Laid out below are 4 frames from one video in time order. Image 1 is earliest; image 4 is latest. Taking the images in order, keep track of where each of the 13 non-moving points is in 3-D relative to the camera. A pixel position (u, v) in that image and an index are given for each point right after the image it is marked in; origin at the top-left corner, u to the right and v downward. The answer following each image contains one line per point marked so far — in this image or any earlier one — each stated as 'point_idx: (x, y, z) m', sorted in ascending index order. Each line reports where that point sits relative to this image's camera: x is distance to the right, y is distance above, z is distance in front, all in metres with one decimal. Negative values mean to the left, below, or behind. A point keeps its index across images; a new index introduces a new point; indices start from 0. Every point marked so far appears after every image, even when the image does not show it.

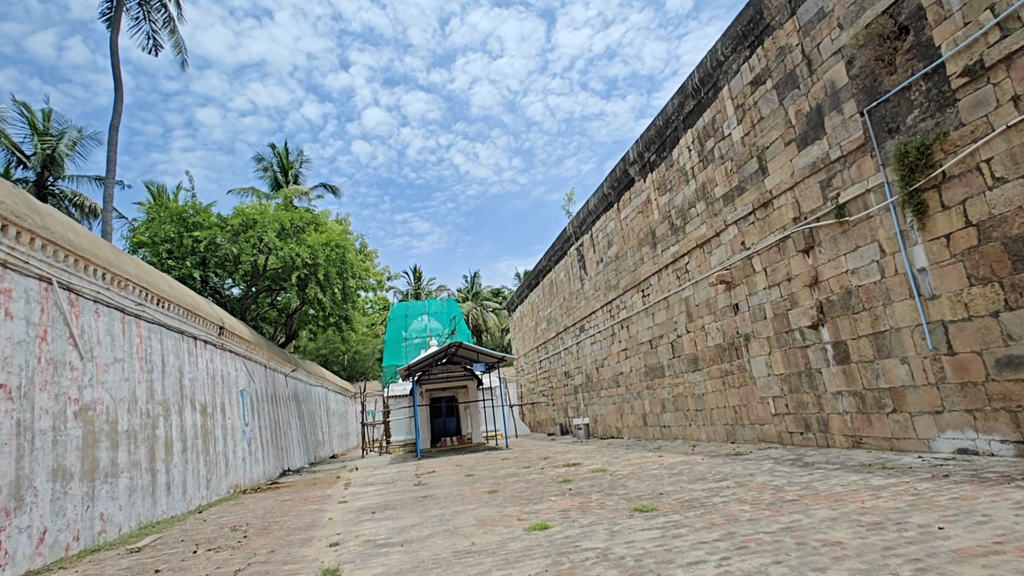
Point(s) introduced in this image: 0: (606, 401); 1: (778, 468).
0: (+2.4, -2.9, +13.2) m
1: (+2.7, -1.8, +5.2) m
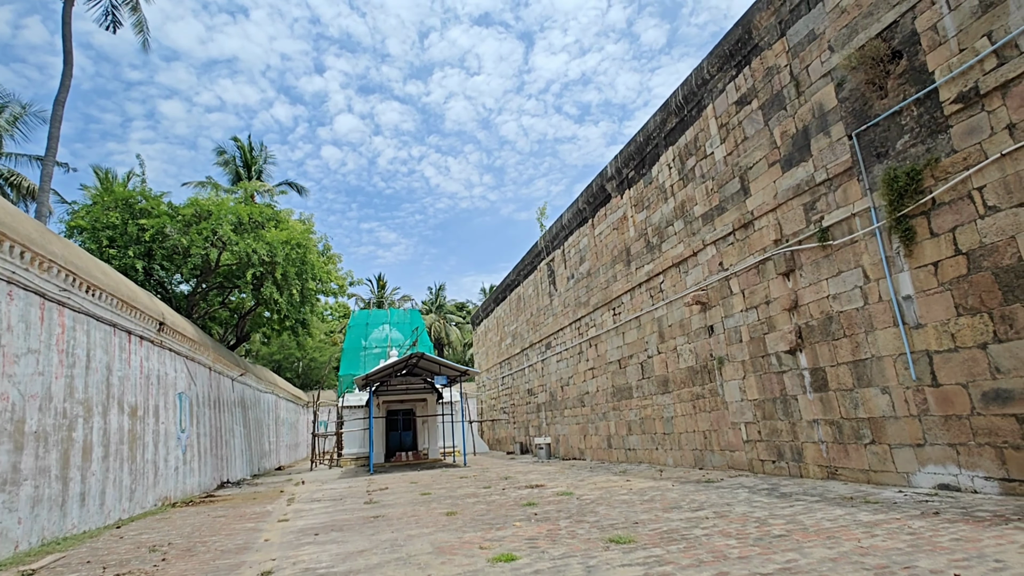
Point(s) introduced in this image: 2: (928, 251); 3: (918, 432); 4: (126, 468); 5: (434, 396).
0: (+1.4, -3.3, +12.9) m
1: (+2.3, -2.0, +5.0) m
2: (+3.7, +0.3, +4.7) m
3: (+3.7, -1.3, +4.8) m
4: (-5.4, -2.5, +7.3) m
5: (-2.5, -3.4, +16.7) m
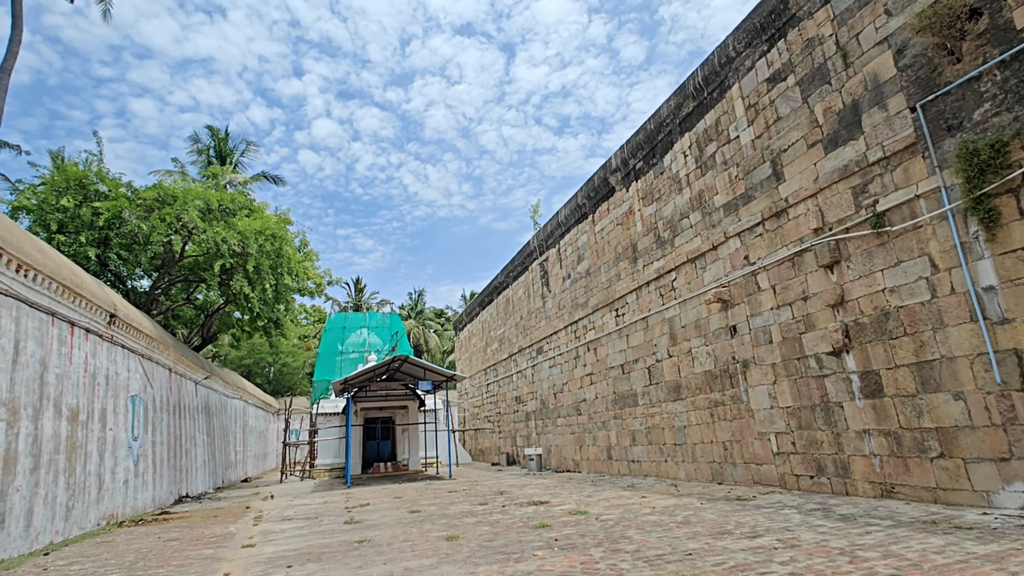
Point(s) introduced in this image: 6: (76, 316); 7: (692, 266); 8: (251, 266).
0: (+1.2, -3.3, +12.1) m
1: (+2.5, -1.9, +4.2) m
2: (+3.9, +0.4, +4.0) m
3: (+3.9, -1.2, +4.1) m
4: (-5.4, -2.3, +6.2) m
5: (-2.9, -3.5, +15.7) m
6: (-5.7, -0.4, +6.8) m
7: (+2.7, +0.3, +7.9) m
8: (-5.6, +0.5, +11.2) m
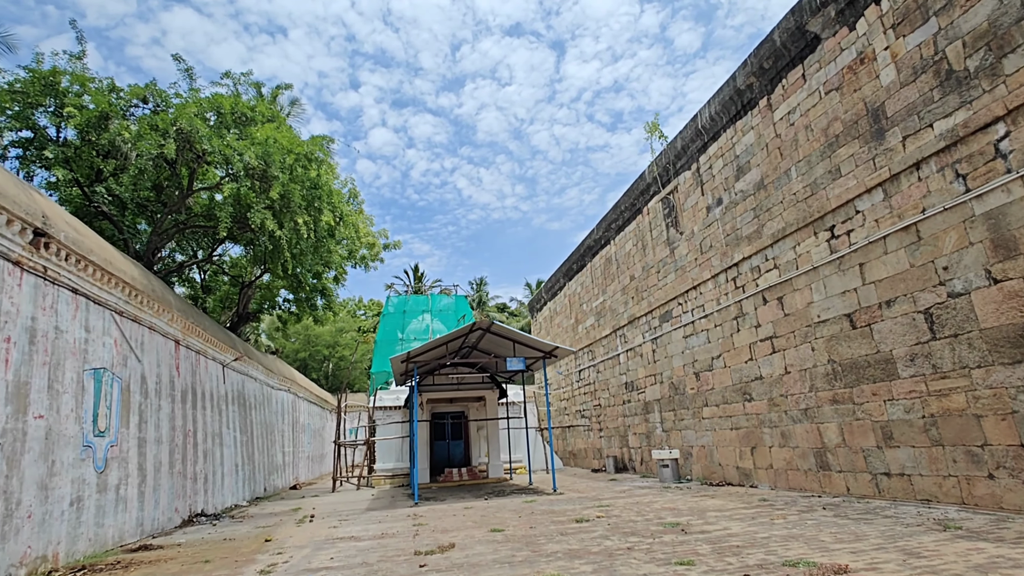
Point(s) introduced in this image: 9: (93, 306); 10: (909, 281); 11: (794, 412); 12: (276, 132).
0: (+3.3, -2.2, +8.3) m
1: (+3.7, -0.7, +0.4) m
2: (+5.0, +1.6, +0.1) m
3: (+5.0, 0.0, +0.1) m
4: (-3.9, -1.4, +3.2) m
5: (-0.4, -2.5, +12.4) m
6: (-4.2, +0.6, +3.8) m
7: (+4.2, +1.5, +4.0) m
8: (-3.6, +1.4, +8.2) m
9: (-4.6, -0.2, +5.8) m
10: (+4.0, +0.1, +5.2) m
11: (+3.7, -1.6, +6.7) m
12: (-3.6, +2.3, +8.1) m
